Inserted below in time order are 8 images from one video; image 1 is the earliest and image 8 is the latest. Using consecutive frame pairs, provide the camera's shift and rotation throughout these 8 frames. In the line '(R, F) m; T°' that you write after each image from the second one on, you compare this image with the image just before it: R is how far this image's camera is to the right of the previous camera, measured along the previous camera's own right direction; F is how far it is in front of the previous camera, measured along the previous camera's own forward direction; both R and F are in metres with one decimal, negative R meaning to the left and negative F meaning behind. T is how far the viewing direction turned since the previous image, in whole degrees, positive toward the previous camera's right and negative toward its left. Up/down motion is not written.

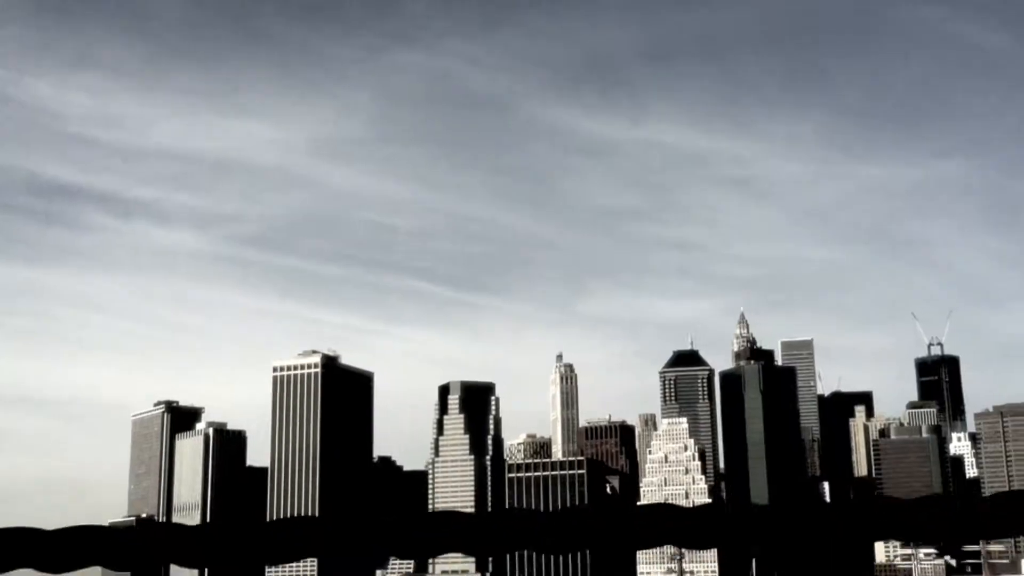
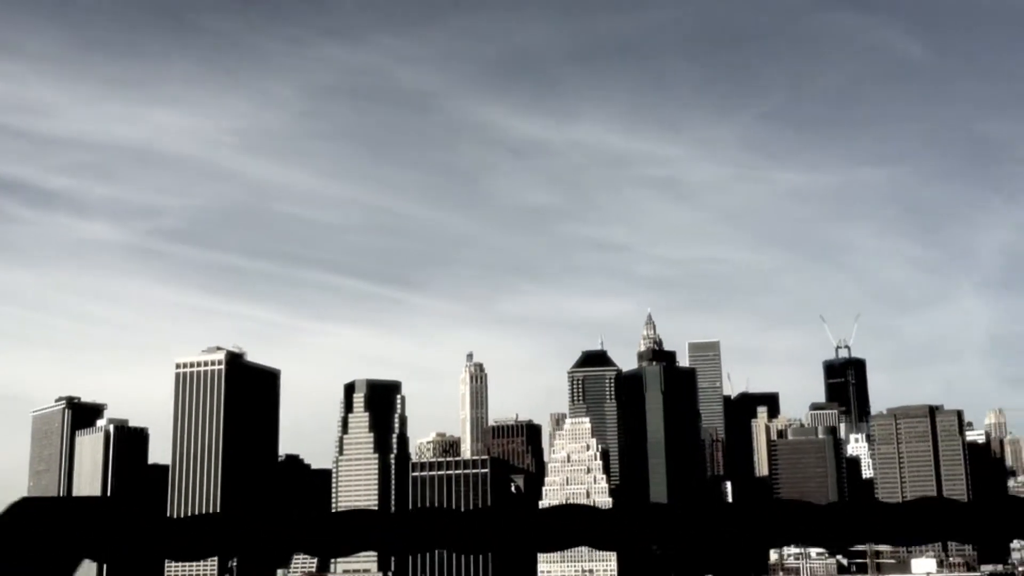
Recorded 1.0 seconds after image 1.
(+5.2, -0.8) m; +3°
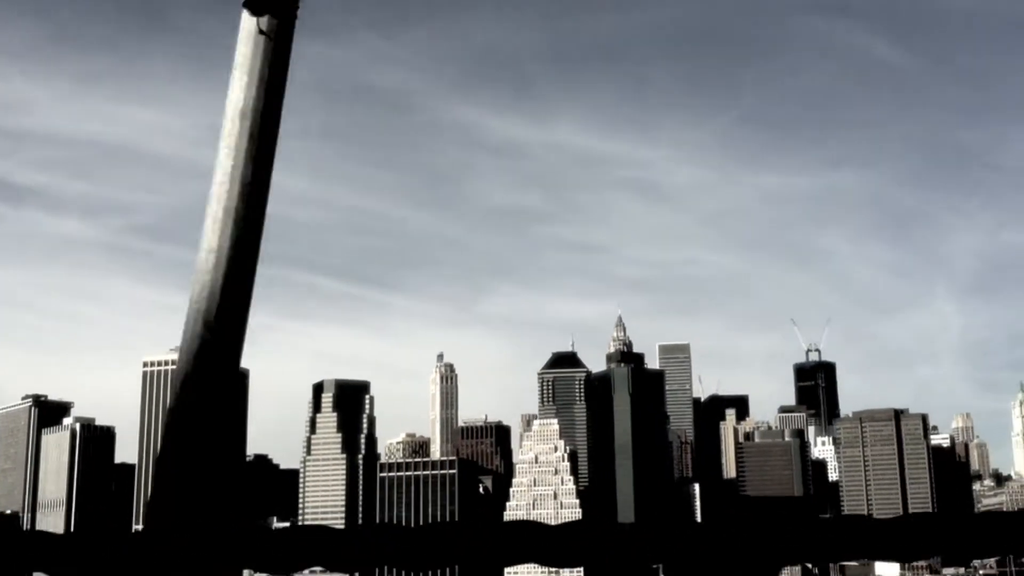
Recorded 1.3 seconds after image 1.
(+1.8, -0.2) m; +1°
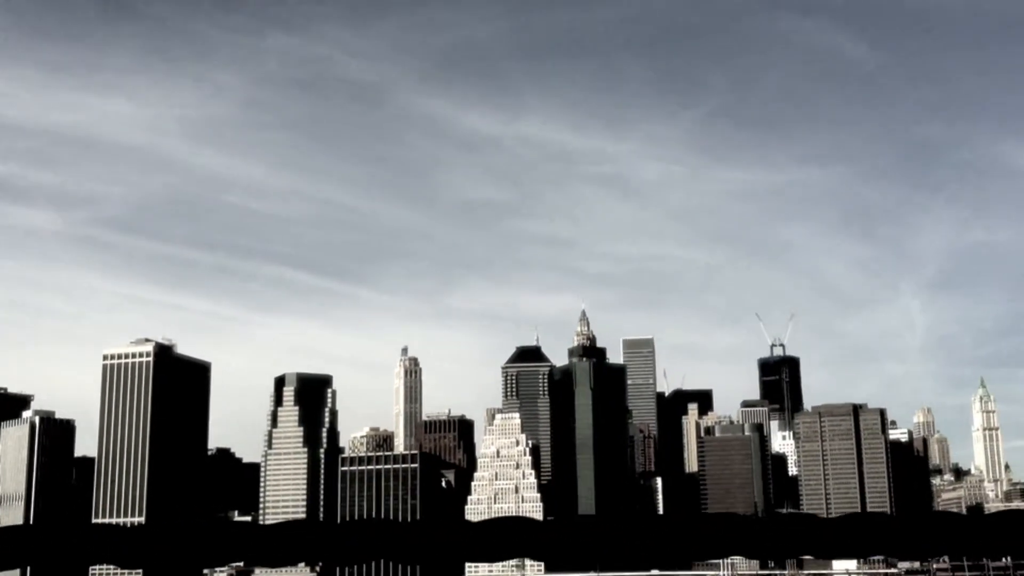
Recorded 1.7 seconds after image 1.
(+2.3, -0.3) m; +1°
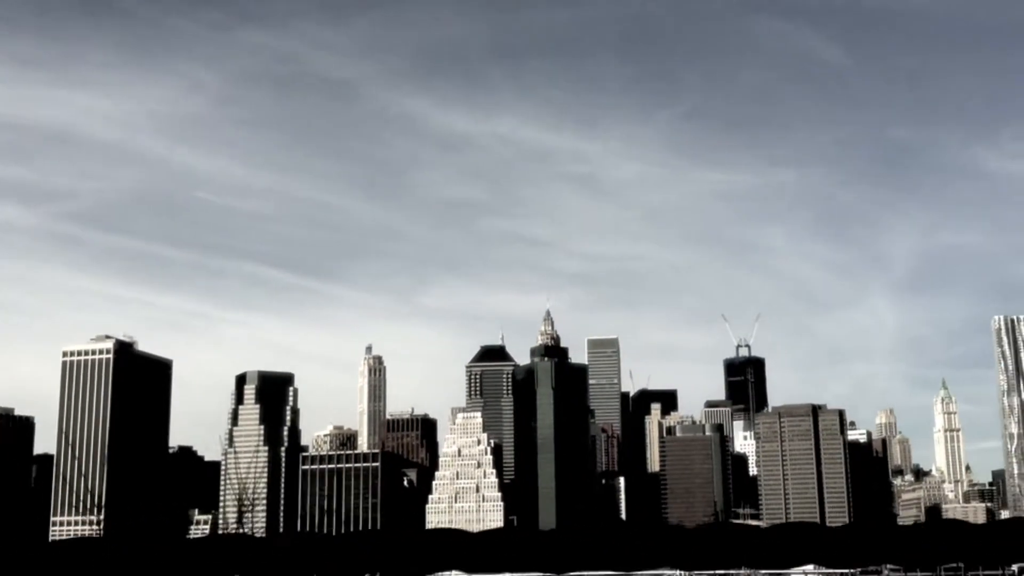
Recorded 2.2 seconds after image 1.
(+2.5, -0.1) m; +1°
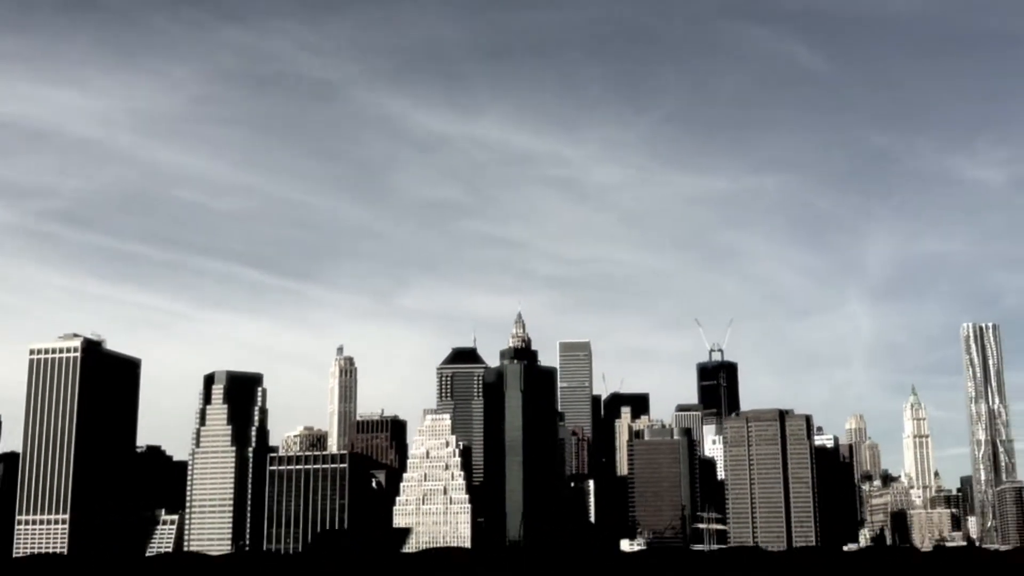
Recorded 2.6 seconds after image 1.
(+2.4, 0.0) m; +1°
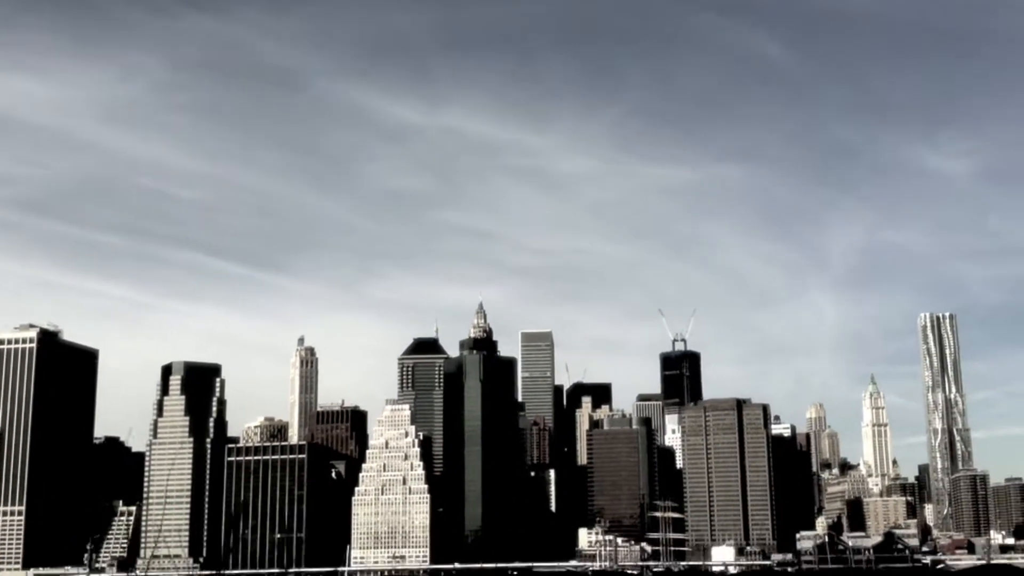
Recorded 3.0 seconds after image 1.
(+2.4, -0.1) m; +1°
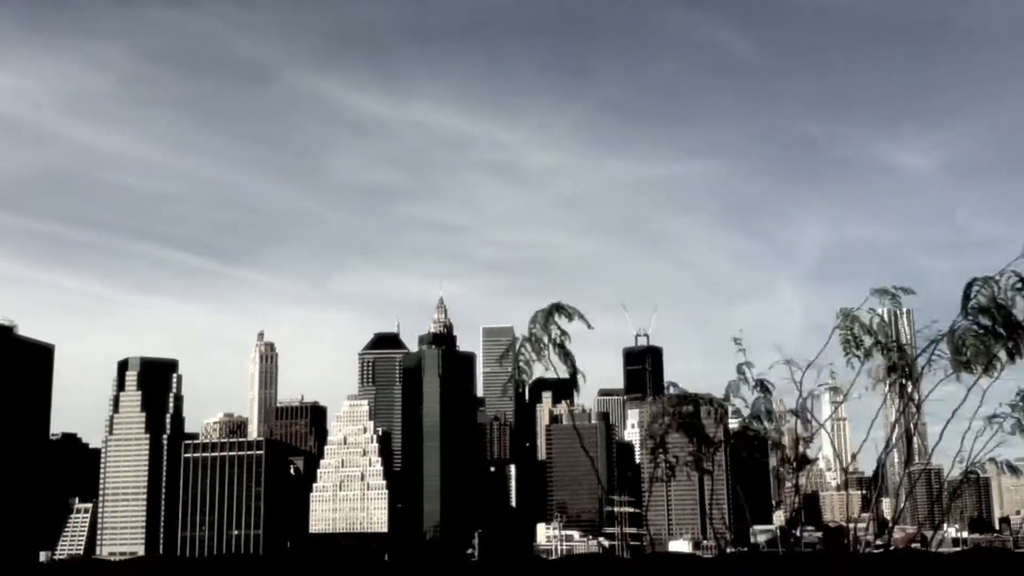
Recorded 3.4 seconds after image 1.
(+2.1, +0.1) m; +1°
